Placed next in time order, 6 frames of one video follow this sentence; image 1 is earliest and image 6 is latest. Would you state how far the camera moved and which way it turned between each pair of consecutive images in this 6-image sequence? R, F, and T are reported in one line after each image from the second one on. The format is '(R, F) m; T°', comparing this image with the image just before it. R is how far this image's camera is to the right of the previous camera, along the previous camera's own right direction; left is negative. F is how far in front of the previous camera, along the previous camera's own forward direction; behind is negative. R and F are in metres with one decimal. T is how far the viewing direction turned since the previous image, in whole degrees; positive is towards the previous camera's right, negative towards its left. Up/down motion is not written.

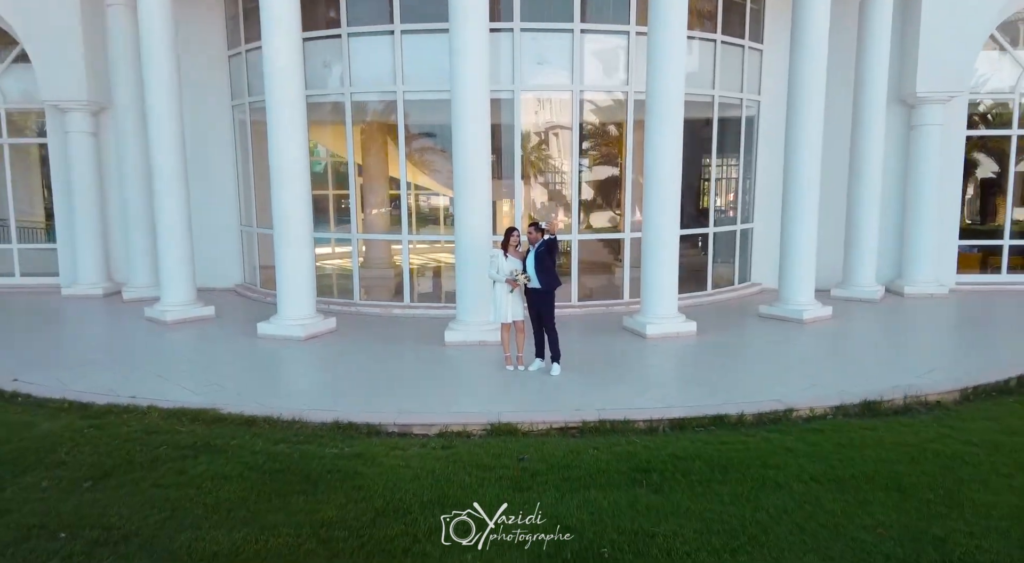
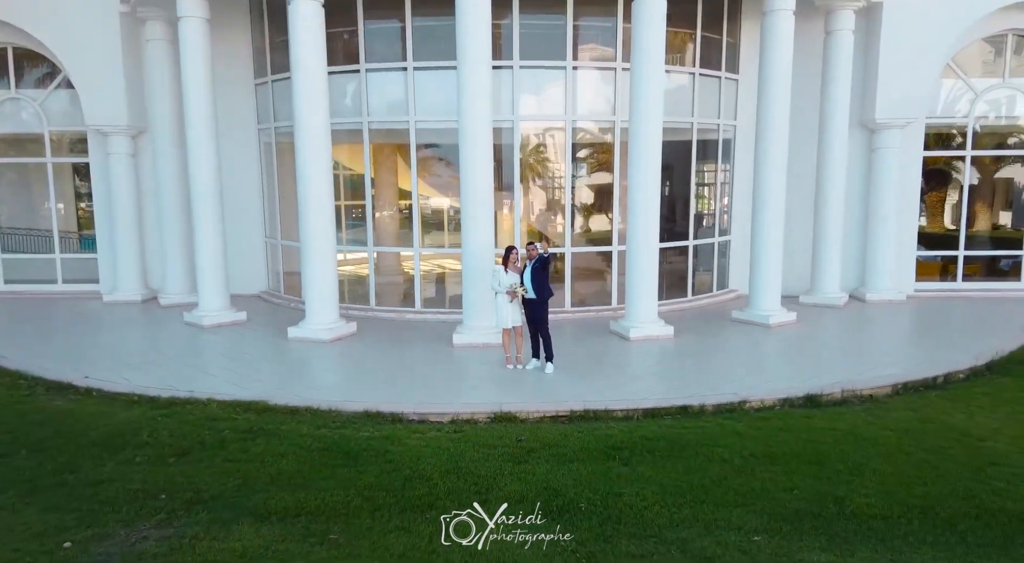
(0.0, -1.2) m; 0°
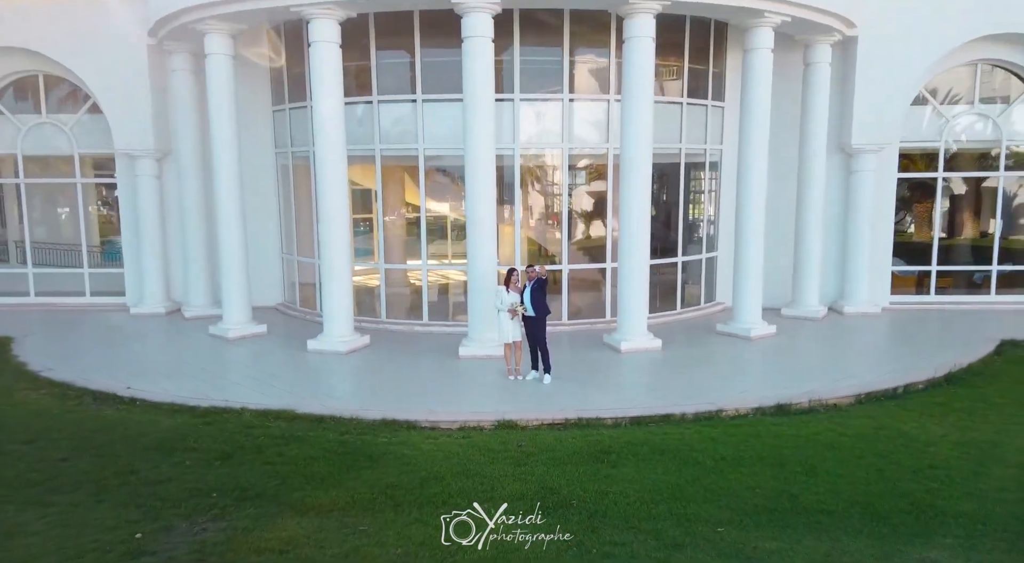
(0.0, -0.9) m; 0°
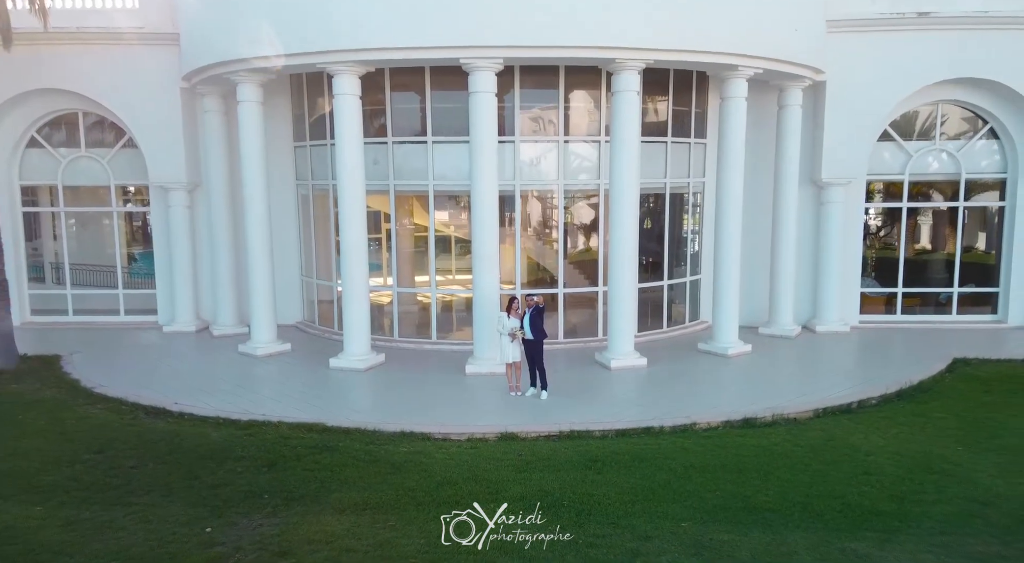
(0.0, -1.3) m; 0°
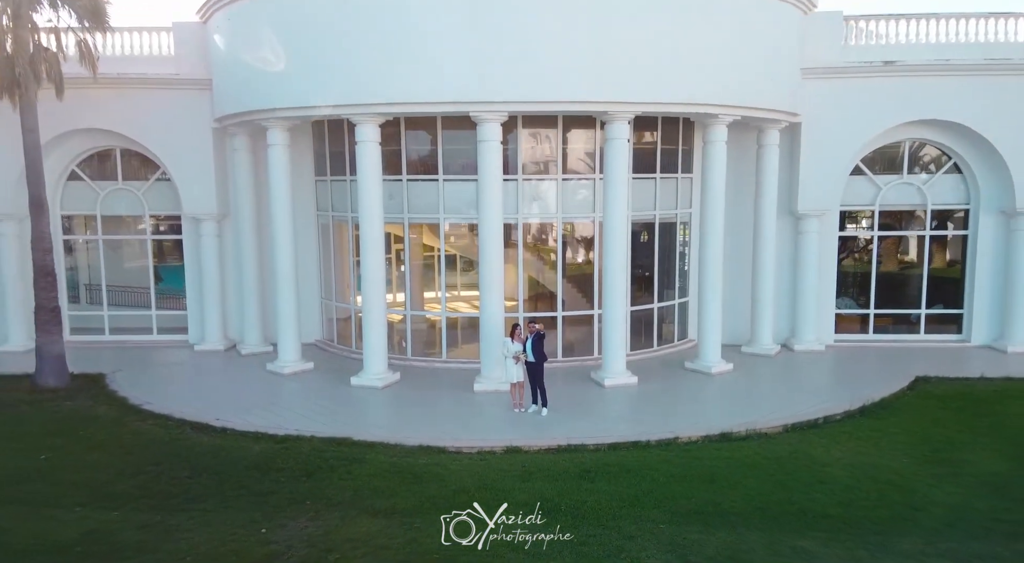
(-0.1, -1.3) m; 0°
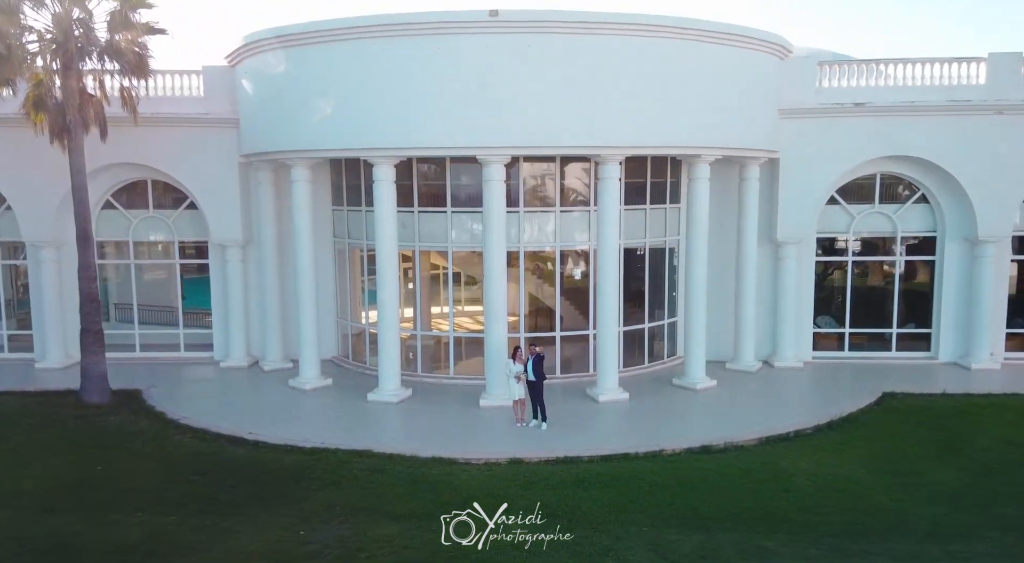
(-0.1, -1.3) m; 0°
